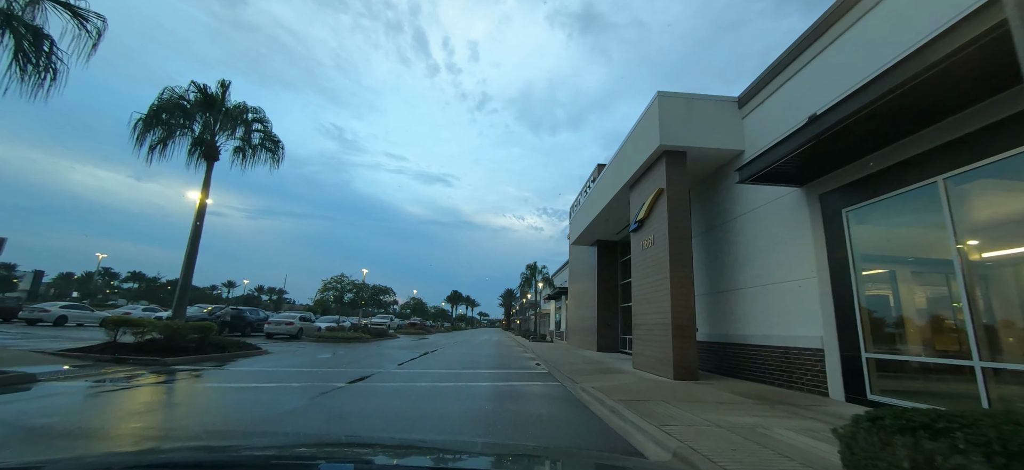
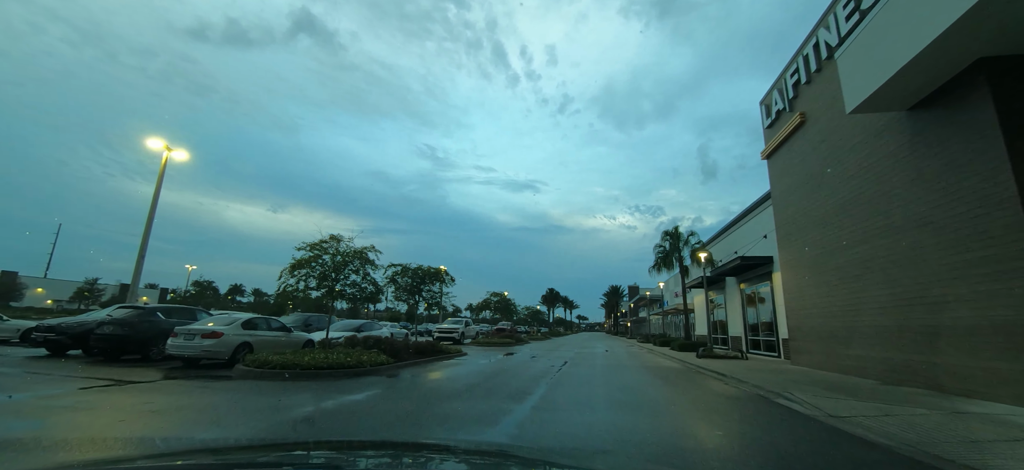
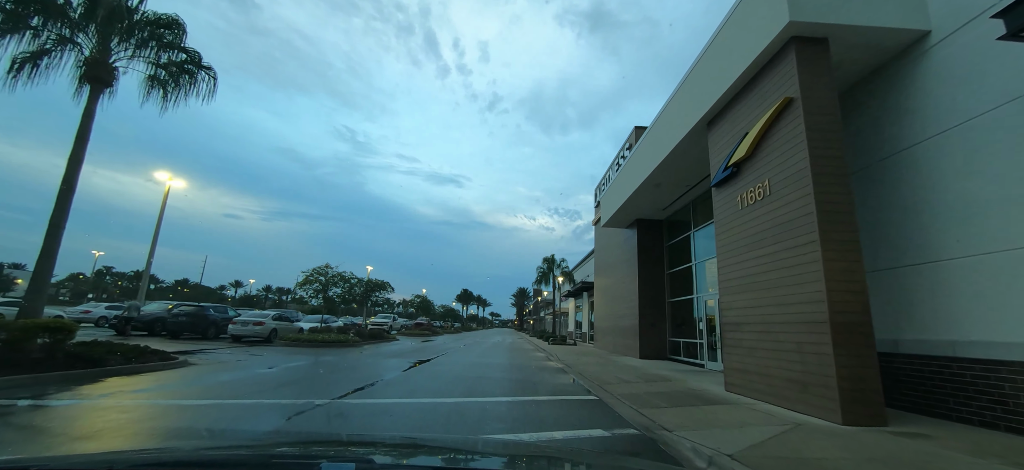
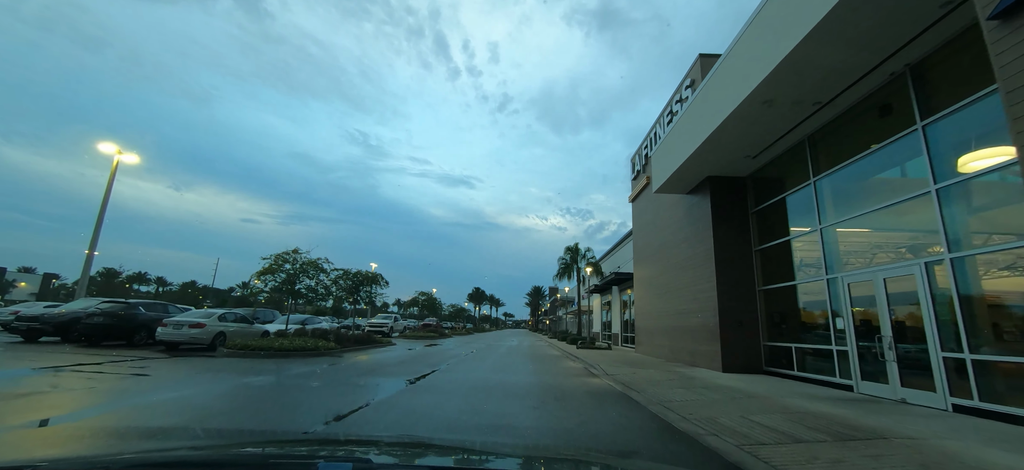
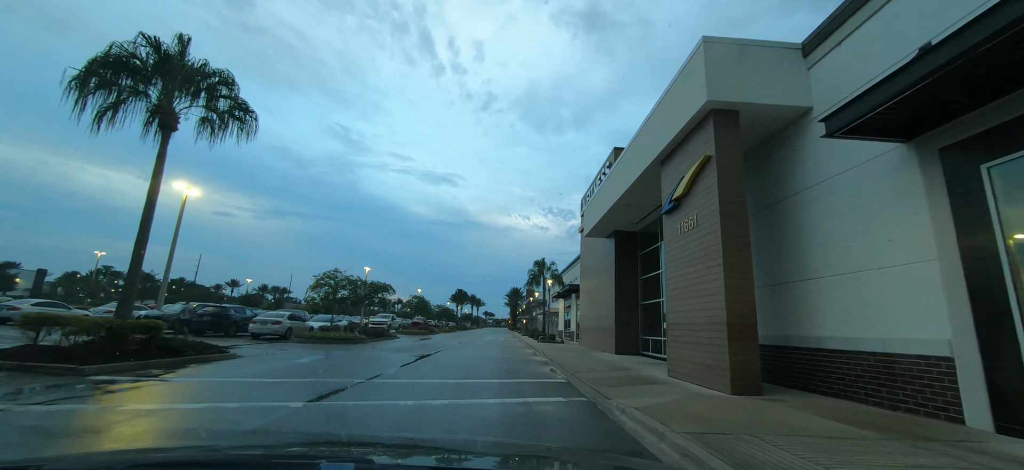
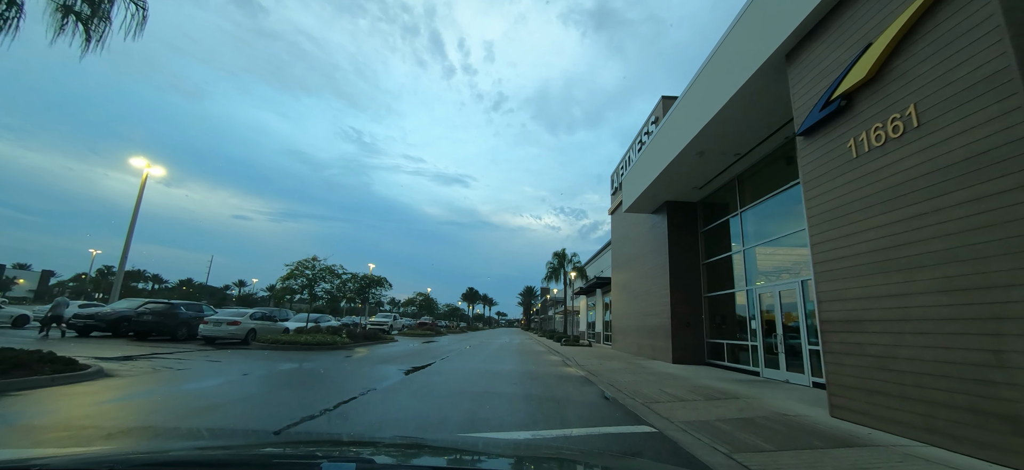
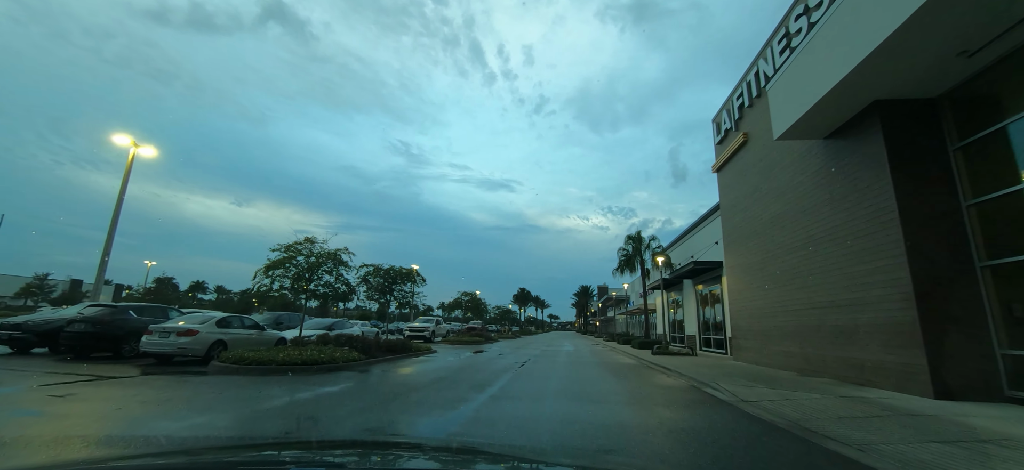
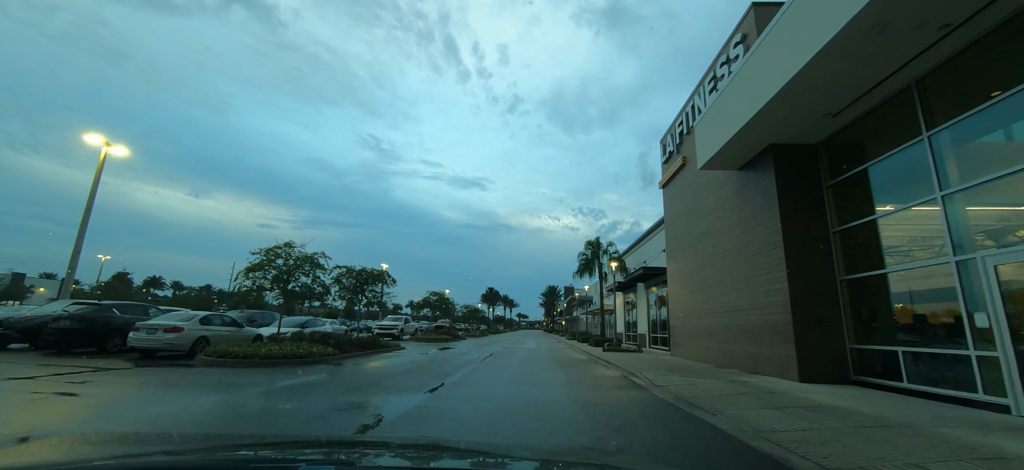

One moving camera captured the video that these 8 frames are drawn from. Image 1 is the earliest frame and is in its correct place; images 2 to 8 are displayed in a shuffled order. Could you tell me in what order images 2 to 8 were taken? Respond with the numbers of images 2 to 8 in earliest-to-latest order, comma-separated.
5, 3, 6, 4, 8, 7, 2
